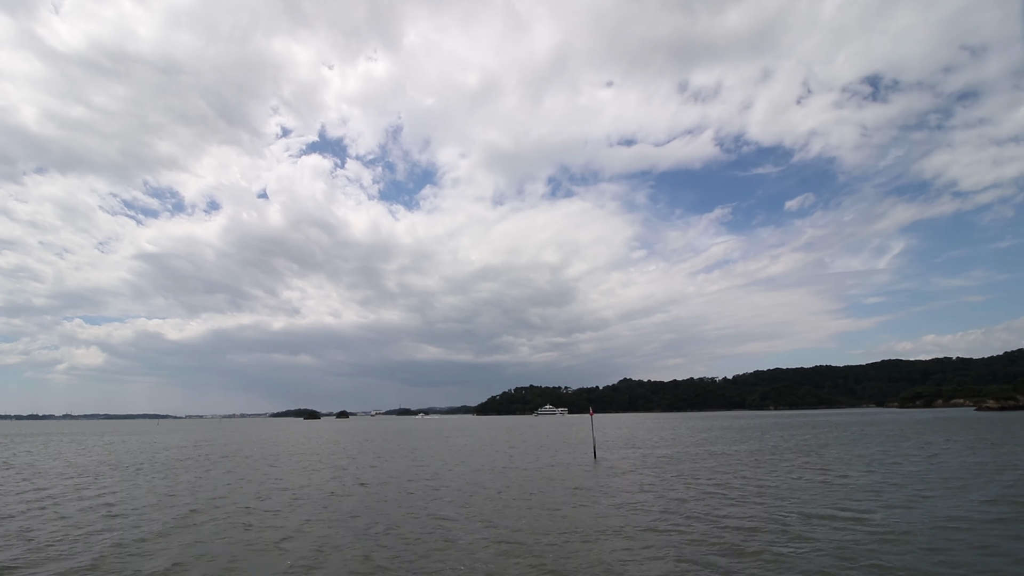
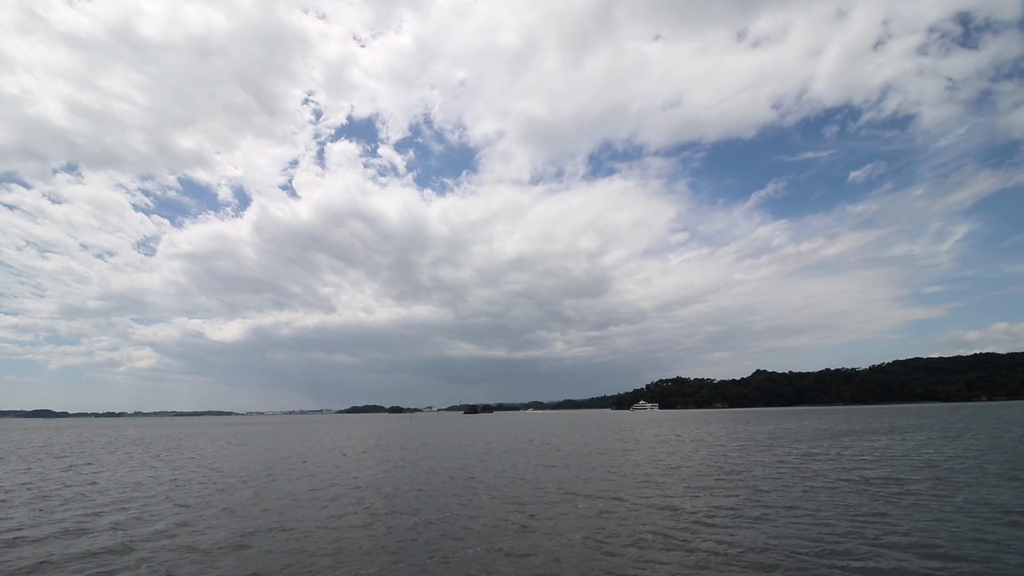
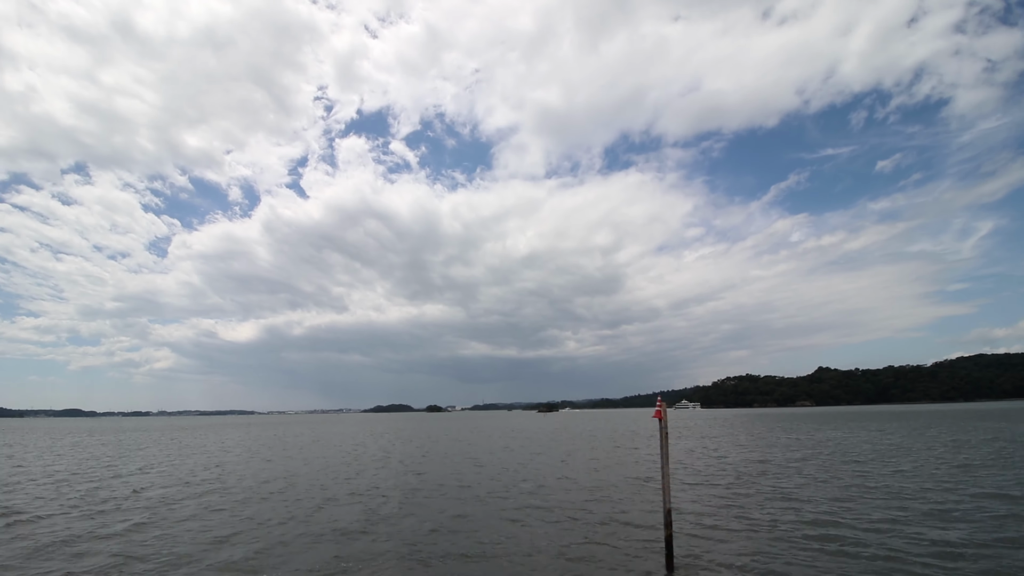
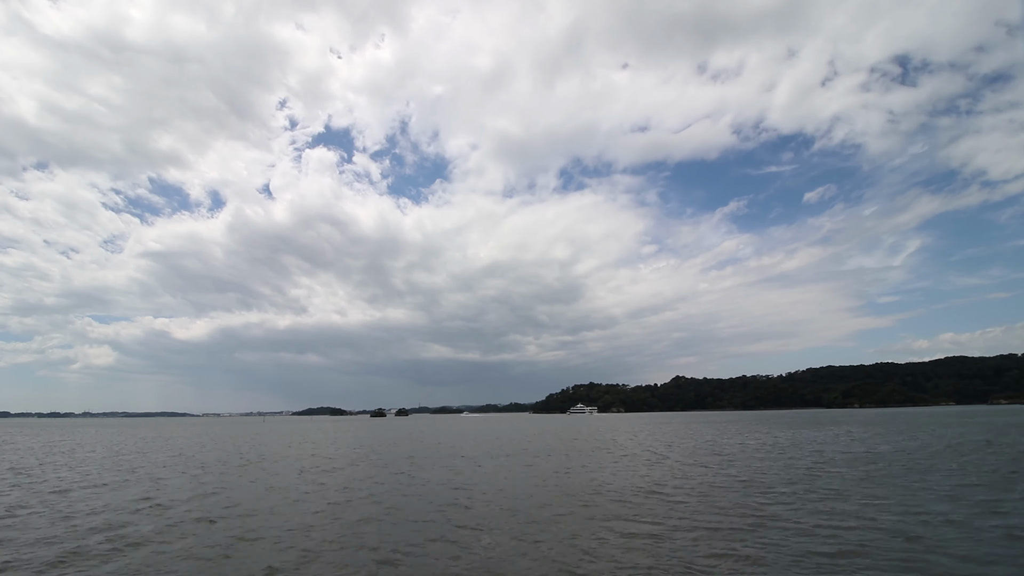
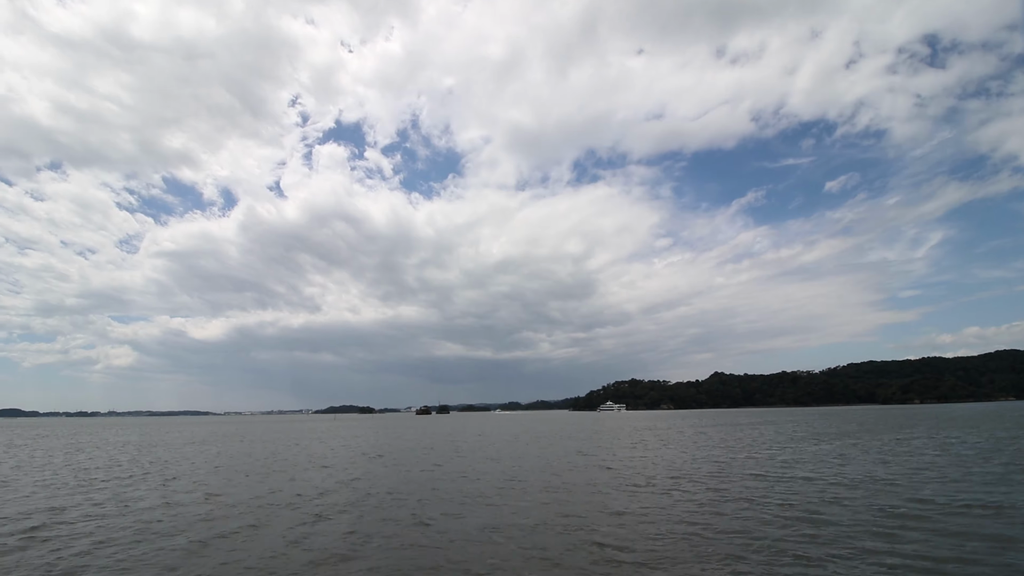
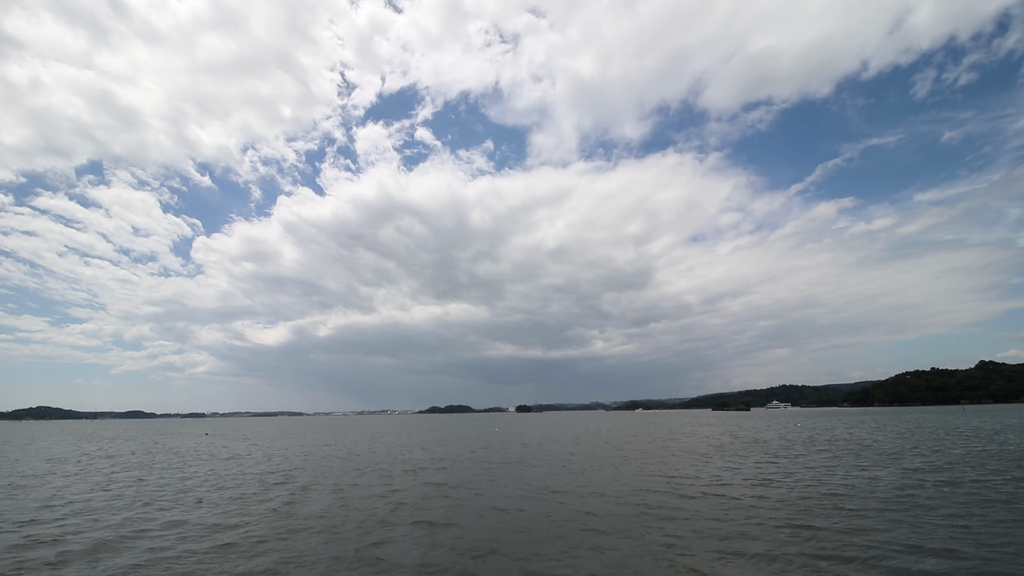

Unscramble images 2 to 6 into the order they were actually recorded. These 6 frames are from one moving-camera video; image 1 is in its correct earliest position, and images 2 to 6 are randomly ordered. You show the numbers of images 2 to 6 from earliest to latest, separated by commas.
4, 5, 2, 3, 6
